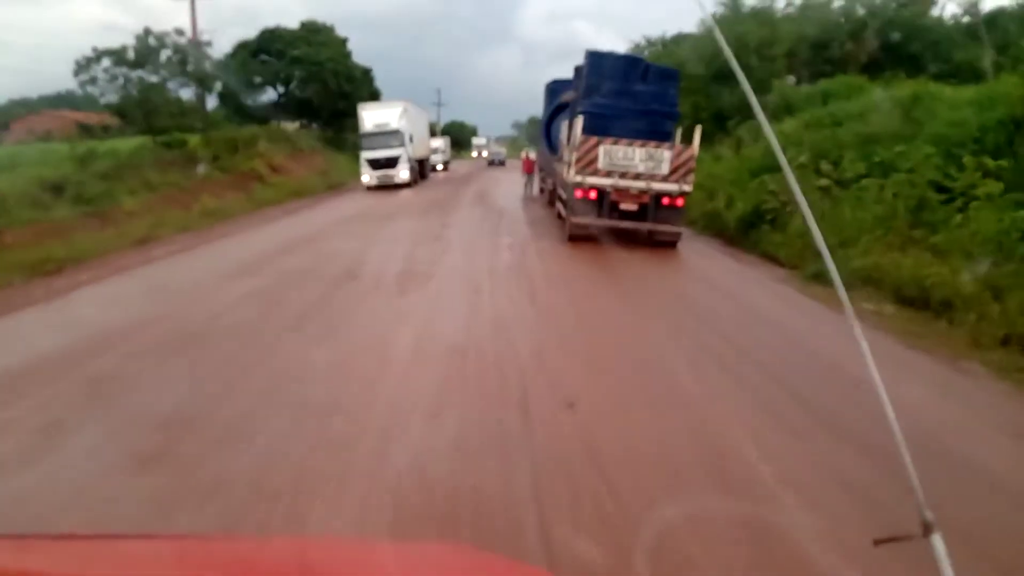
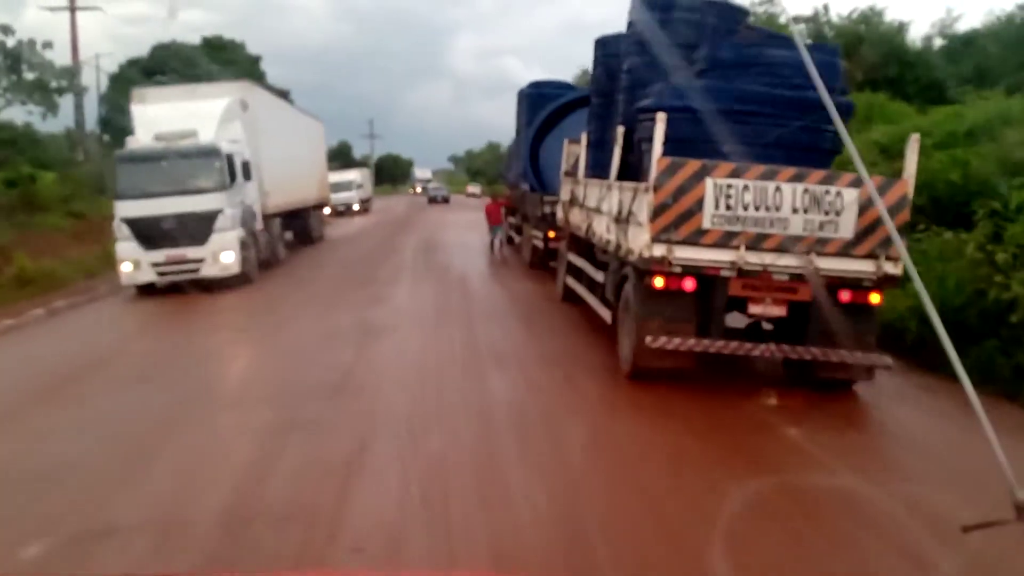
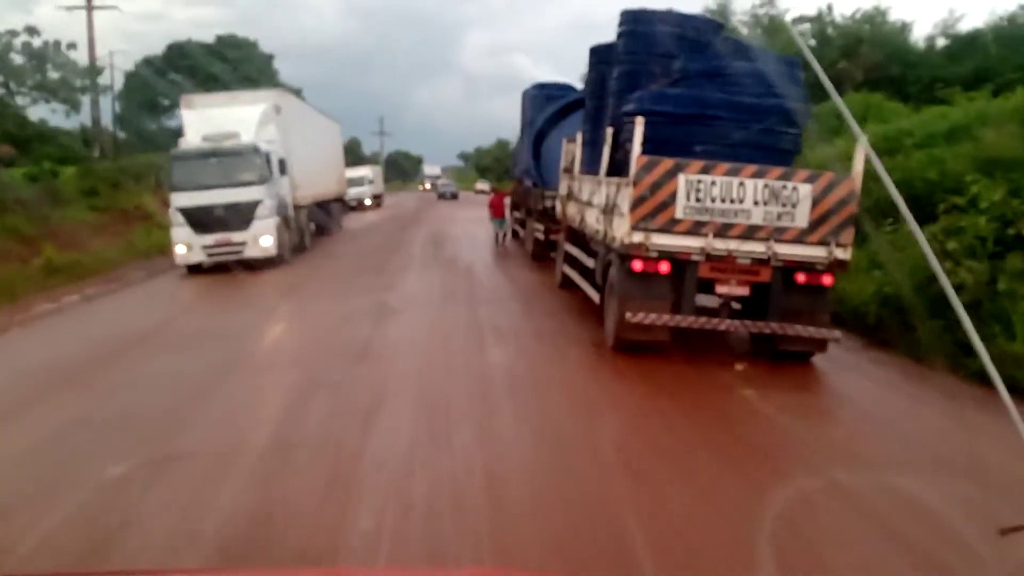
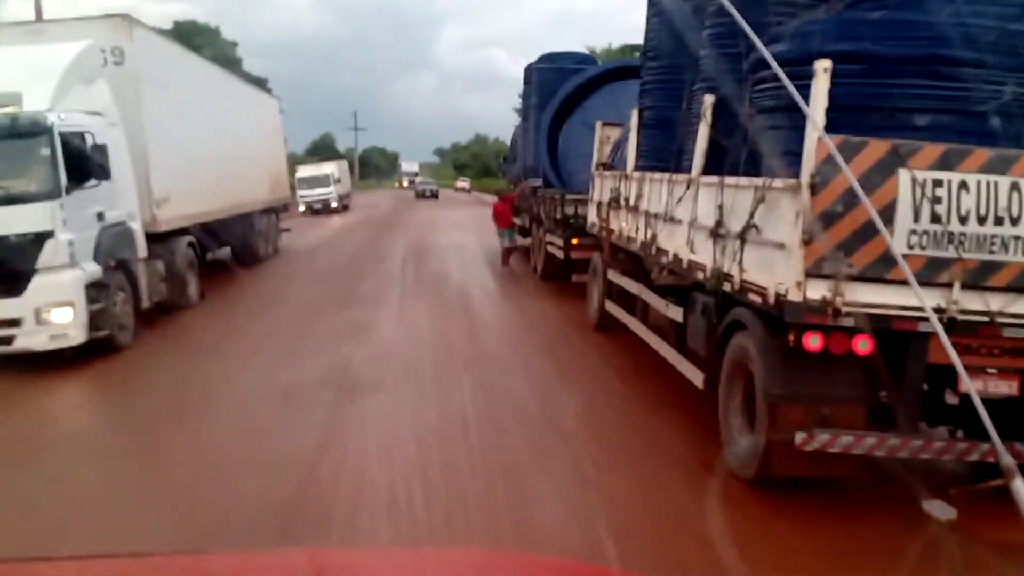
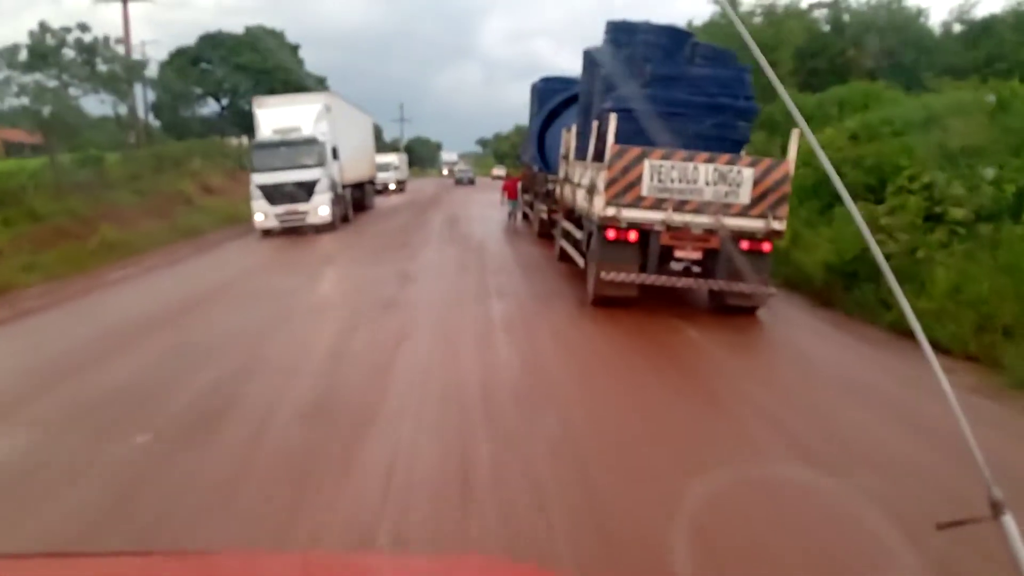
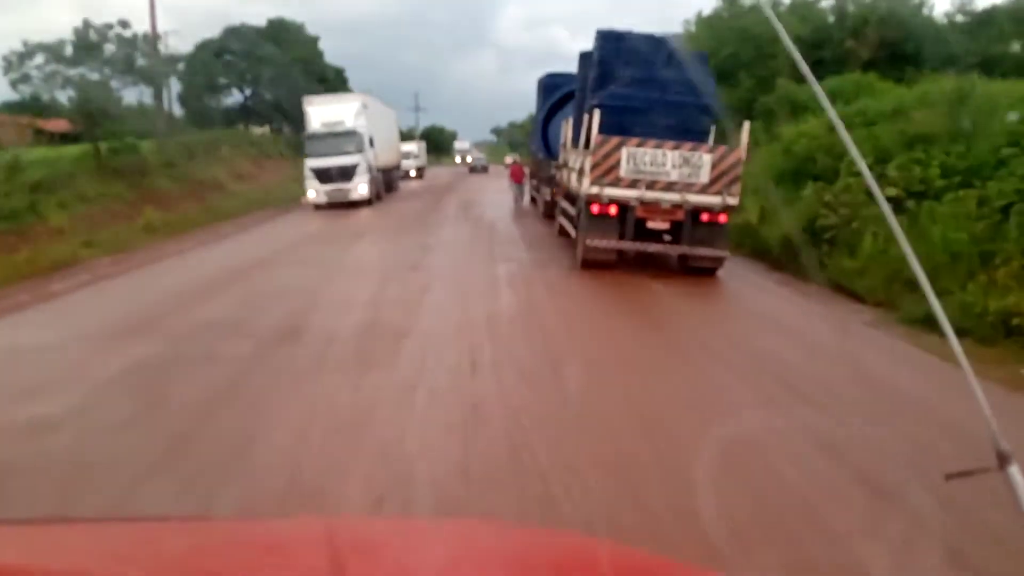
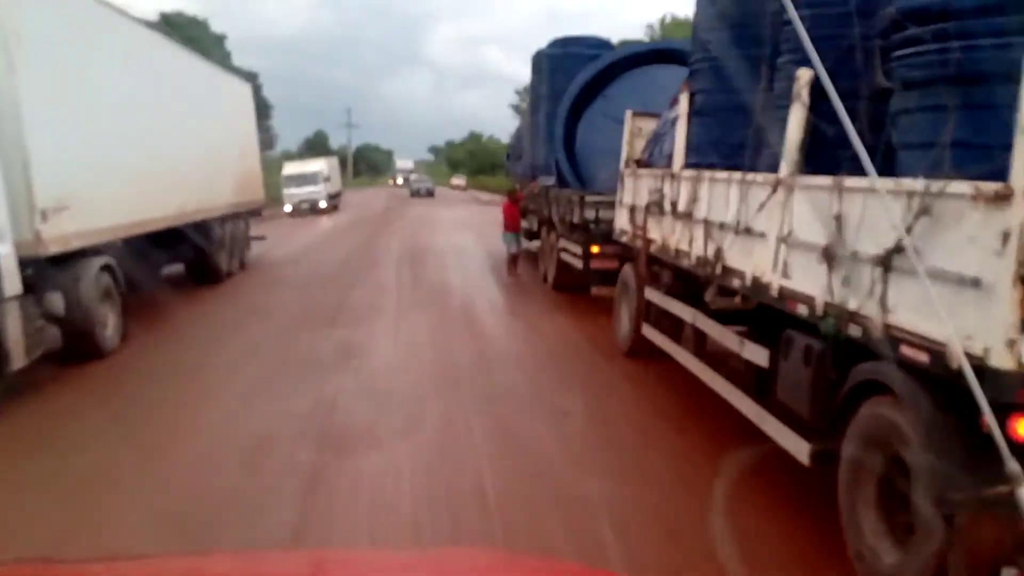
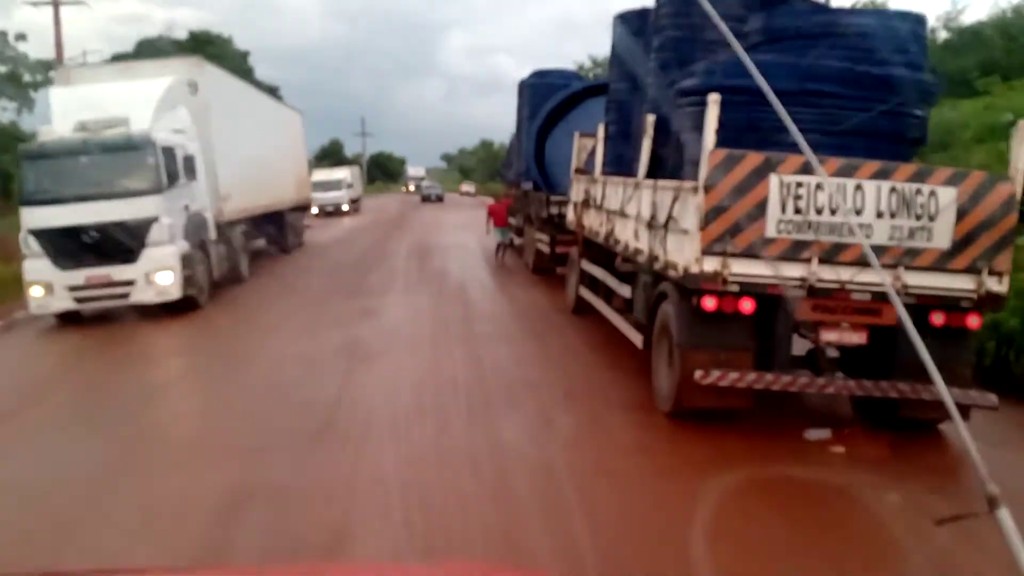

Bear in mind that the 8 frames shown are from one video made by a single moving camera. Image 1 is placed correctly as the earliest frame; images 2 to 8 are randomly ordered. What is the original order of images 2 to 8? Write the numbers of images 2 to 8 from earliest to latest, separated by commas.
6, 5, 3, 2, 8, 4, 7
